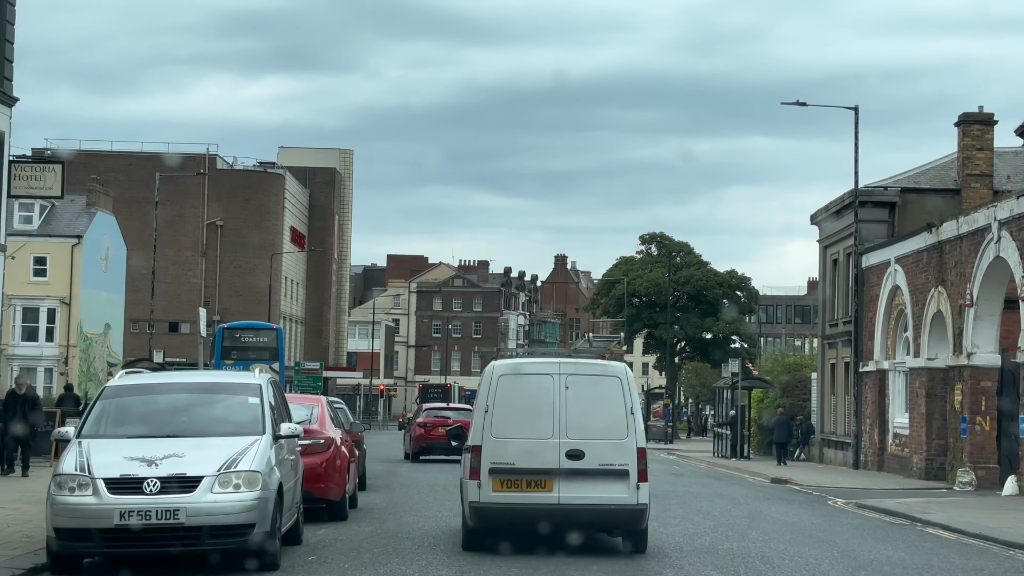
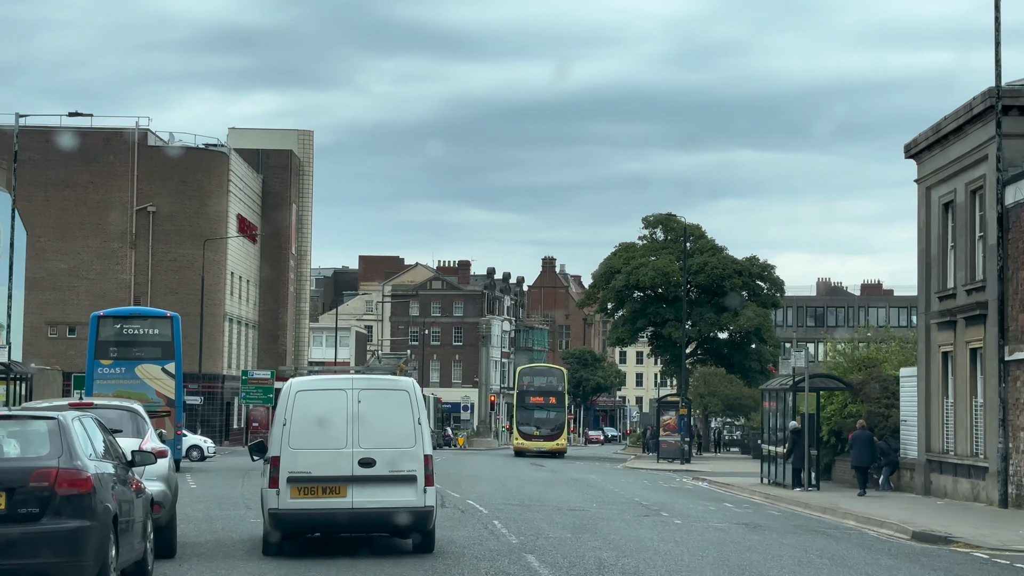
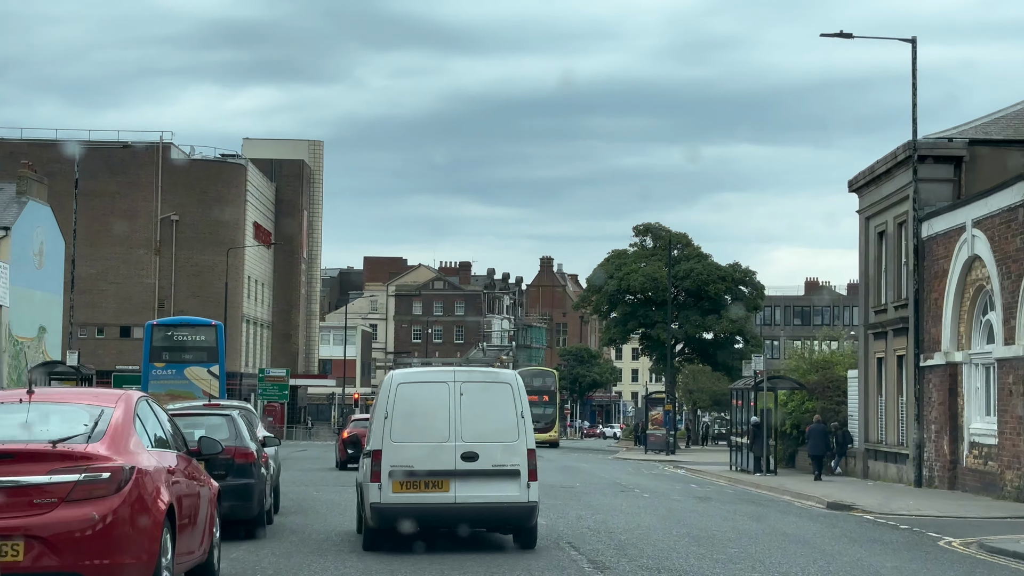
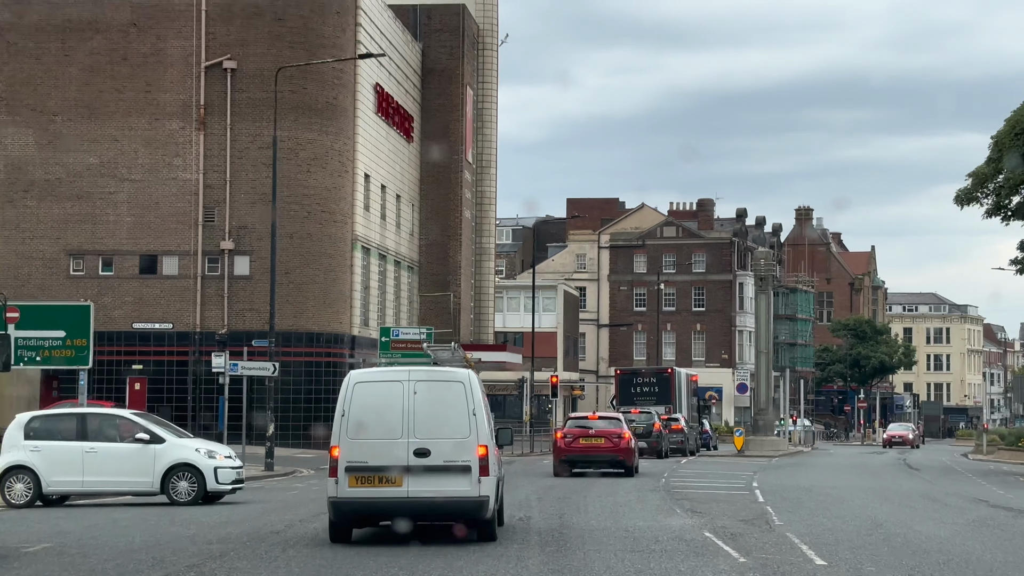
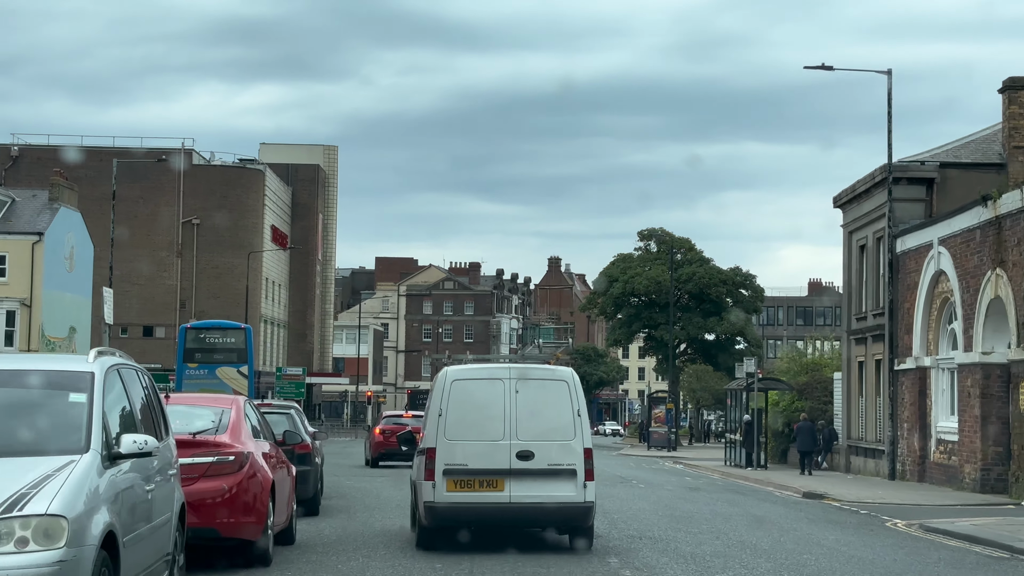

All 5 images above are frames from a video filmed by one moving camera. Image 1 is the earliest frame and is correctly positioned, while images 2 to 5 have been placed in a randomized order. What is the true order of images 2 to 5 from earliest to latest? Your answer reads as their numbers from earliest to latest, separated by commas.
5, 3, 2, 4
